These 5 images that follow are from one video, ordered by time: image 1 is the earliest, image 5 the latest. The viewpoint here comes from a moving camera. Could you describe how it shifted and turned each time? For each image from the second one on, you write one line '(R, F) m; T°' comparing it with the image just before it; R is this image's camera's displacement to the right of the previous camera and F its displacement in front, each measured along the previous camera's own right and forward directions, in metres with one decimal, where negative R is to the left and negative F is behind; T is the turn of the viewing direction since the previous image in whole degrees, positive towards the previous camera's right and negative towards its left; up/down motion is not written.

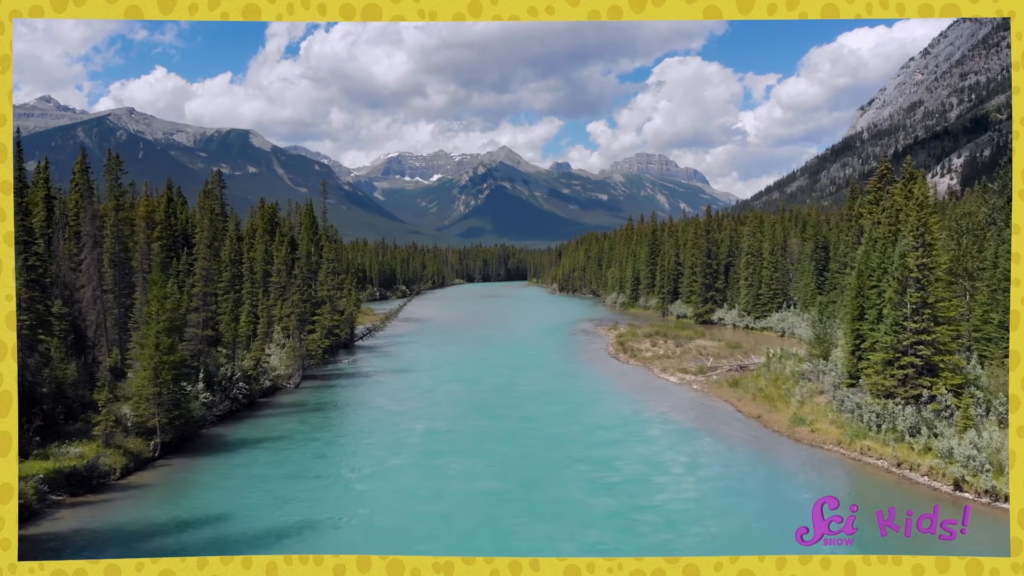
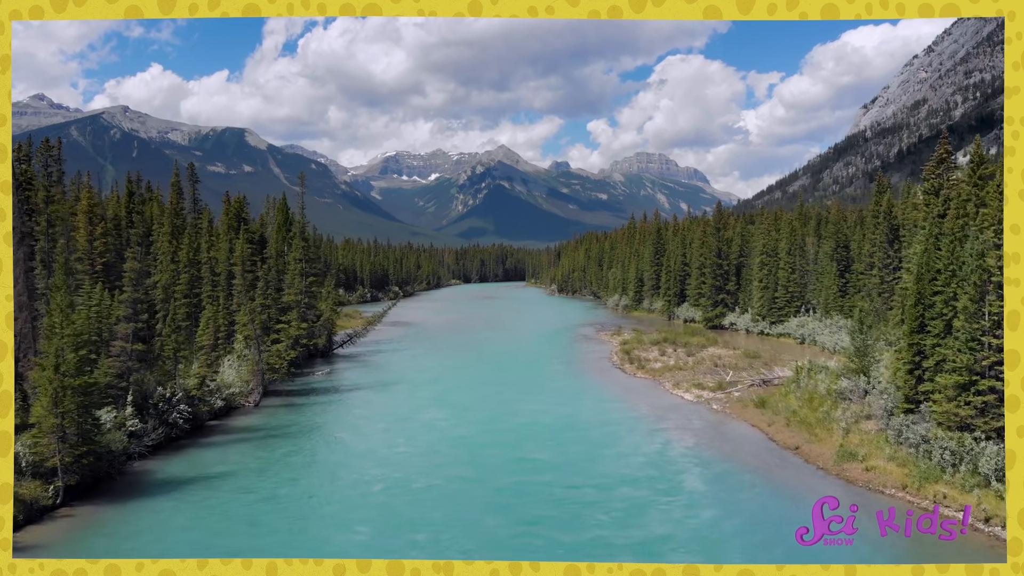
(+0.5, +5.8) m; 0°
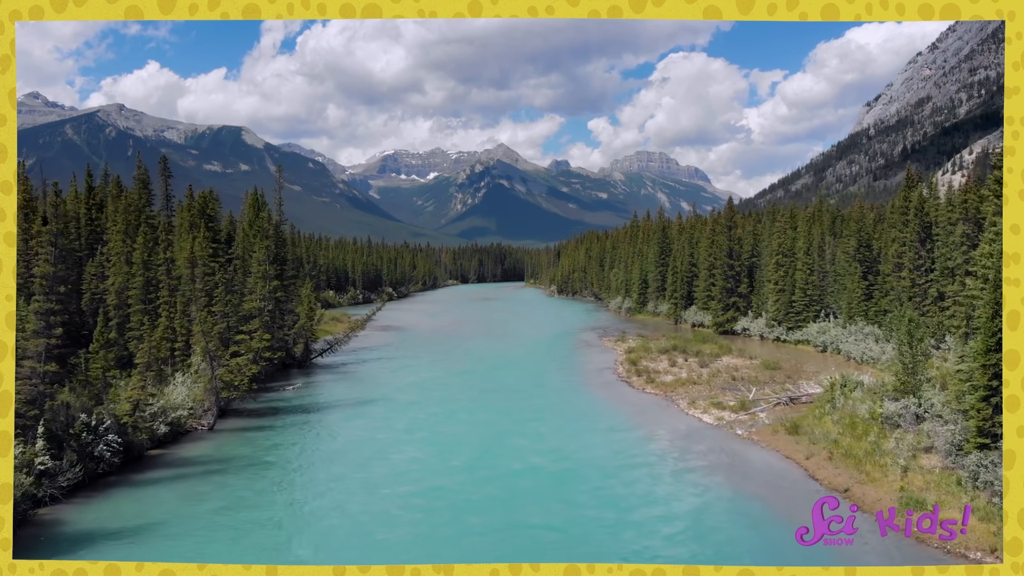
(+0.4, +5.1) m; 0°
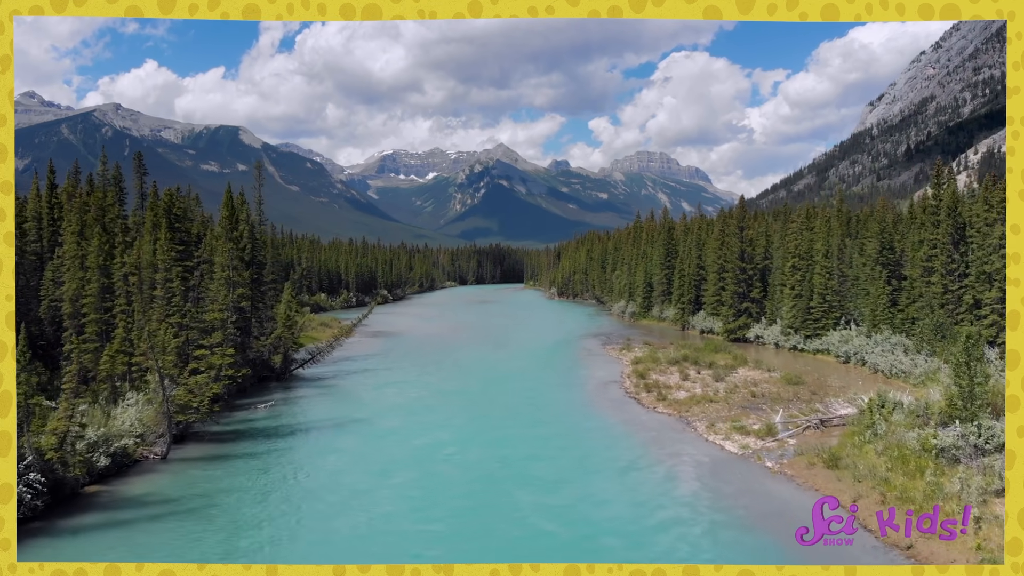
(+0.2, +4.2) m; 0°
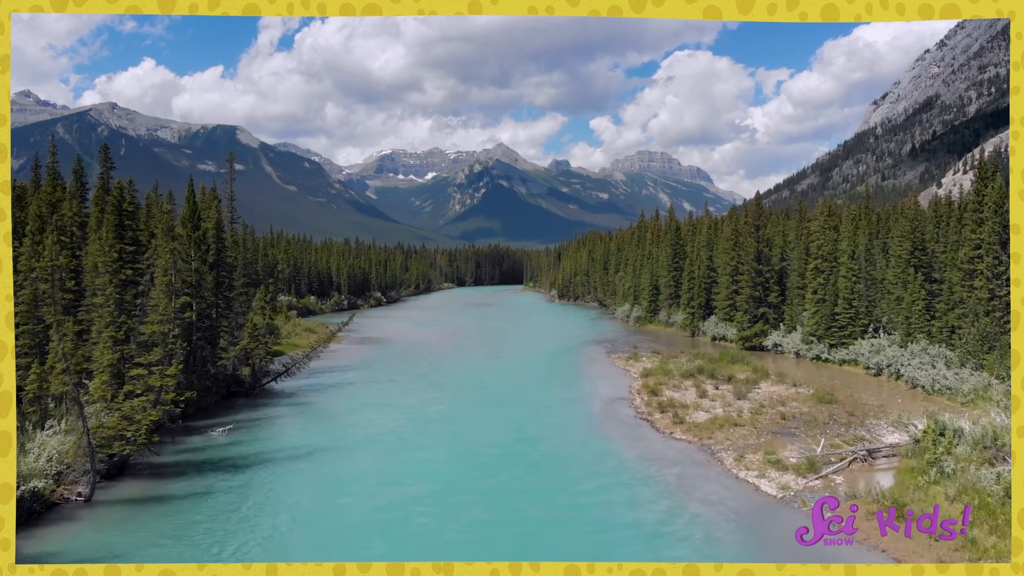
(+0.3, +5.0) m; 0°
